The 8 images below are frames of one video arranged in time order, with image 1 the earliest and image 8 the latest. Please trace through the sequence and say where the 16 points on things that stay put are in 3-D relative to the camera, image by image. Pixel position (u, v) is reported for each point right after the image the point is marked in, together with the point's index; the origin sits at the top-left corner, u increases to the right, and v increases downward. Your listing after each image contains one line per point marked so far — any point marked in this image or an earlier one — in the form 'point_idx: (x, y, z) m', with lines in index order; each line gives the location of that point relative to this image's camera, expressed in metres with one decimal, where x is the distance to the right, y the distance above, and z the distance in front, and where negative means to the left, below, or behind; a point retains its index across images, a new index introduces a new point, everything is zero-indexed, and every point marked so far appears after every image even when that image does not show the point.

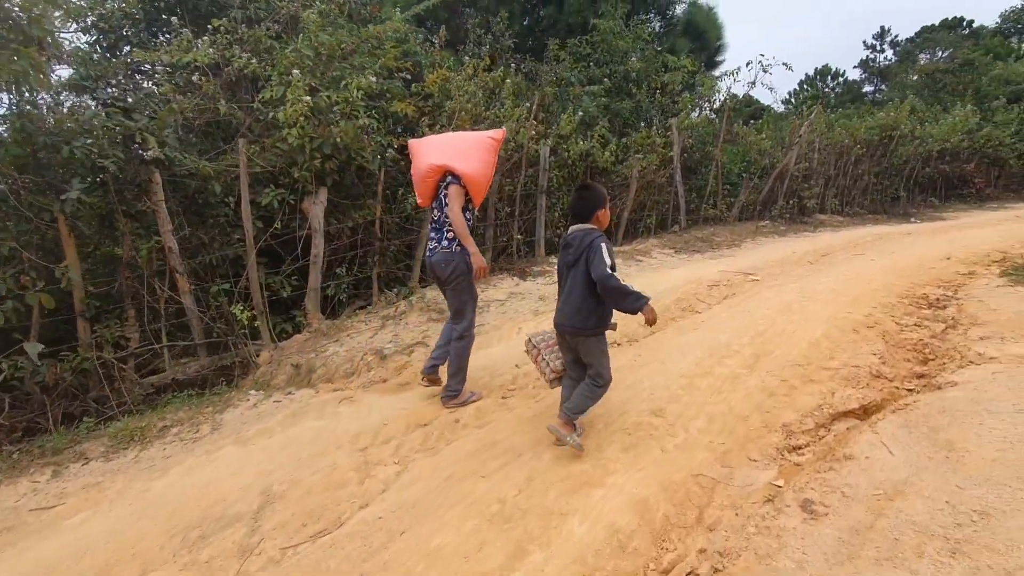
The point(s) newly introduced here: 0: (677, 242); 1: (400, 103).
0: (+2.5, +0.7, +8.0) m
1: (-1.3, +2.1, +5.9) m
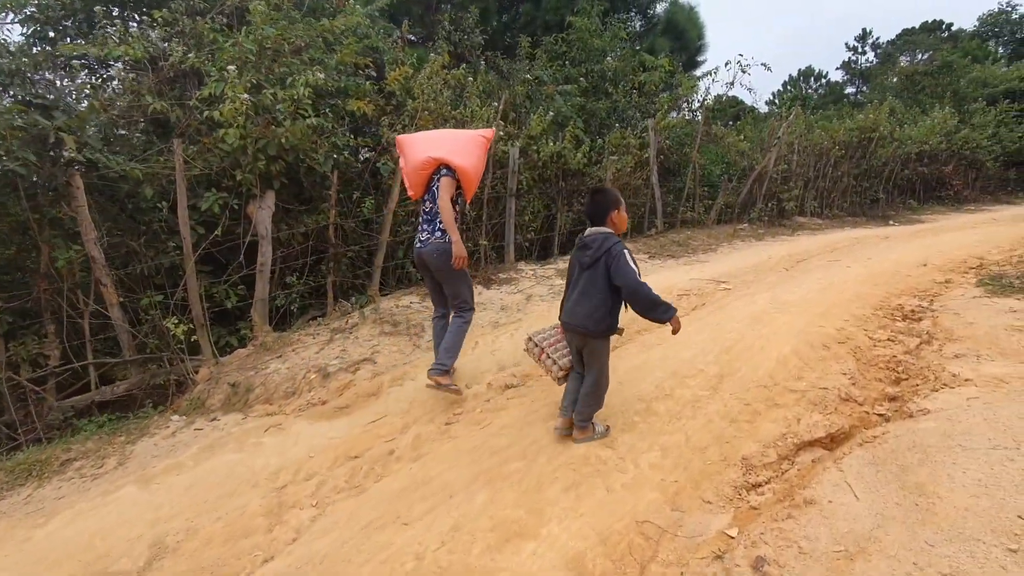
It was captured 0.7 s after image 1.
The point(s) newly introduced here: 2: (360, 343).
0: (+2.1, +0.6, +7.8) m
1: (-1.7, +2.0, +5.6) m
2: (-1.3, -0.5, +4.5) m
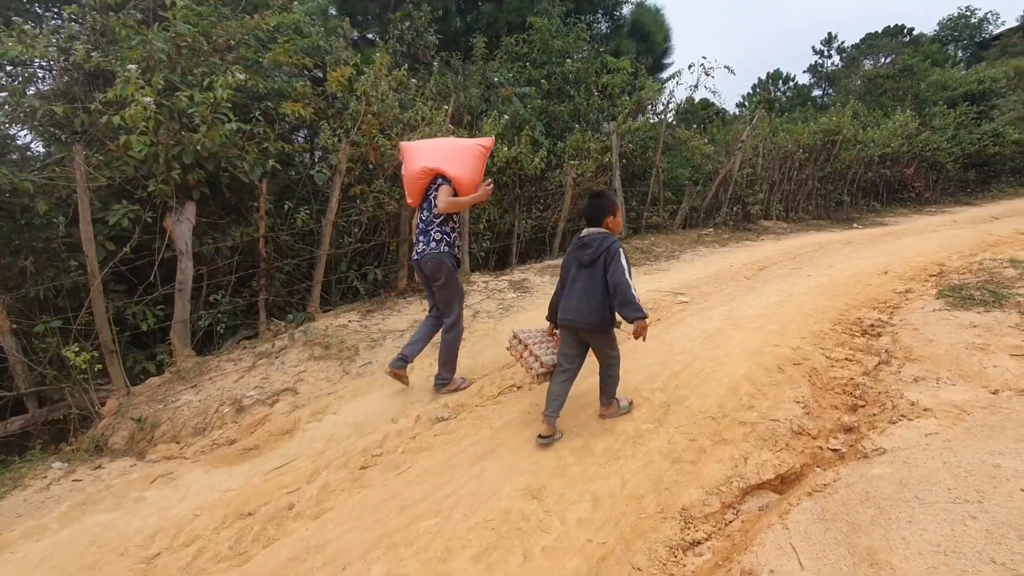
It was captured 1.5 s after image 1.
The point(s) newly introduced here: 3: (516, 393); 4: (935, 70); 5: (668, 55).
0: (+1.5, +0.5, +7.5) m
1: (-2.2, +1.8, +5.2) m
2: (-1.8, -0.6, +4.1) m
3: (0.0, -0.7, +3.5) m
4: (+14.6, +7.5, +17.9) m
5: (+4.3, +6.4, +14.2) m
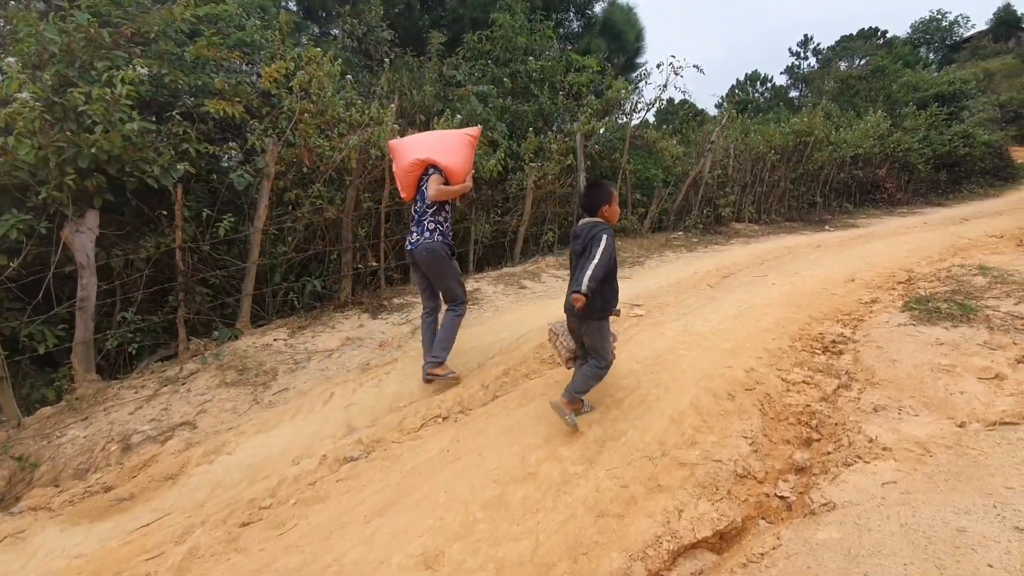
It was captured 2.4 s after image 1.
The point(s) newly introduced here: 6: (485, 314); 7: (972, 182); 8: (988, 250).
0: (+0.9, +0.4, +7.2) m
1: (-2.8, +1.7, +4.7) m
2: (-2.3, -0.8, +3.7) m
3: (-0.4, -0.8, +3.1) m
4: (+13.7, +7.5, +18.0) m
5: (+3.4, +6.3, +14.0) m
6: (-0.3, -0.2, +5.0) m
7: (+14.3, +3.3, +16.2) m
8: (+6.6, +0.5, +7.2) m
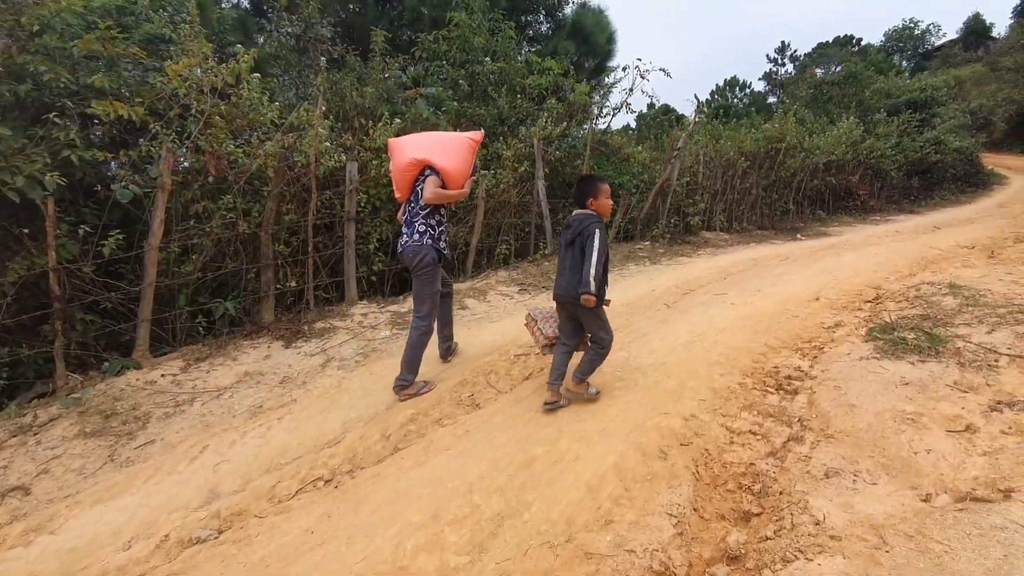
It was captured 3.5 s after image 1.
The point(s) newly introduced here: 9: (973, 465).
0: (+0.2, +0.2, +6.7) m
1: (-3.3, +1.5, +4.2) m
2: (-2.8, -1.0, +3.1) m
3: (-1.0, -1.0, +2.6) m
4: (+12.6, +7.3, +17.9) m
5: (+2.6, +6.0, +13.6) m
6: (-0.8, -0.4, +4.5) m
7: (+13.3, +3.1, +16.1) m
8: (+5.9, +0.3, +6.9) m
9: (+2.0, -0.8, +2.2) m
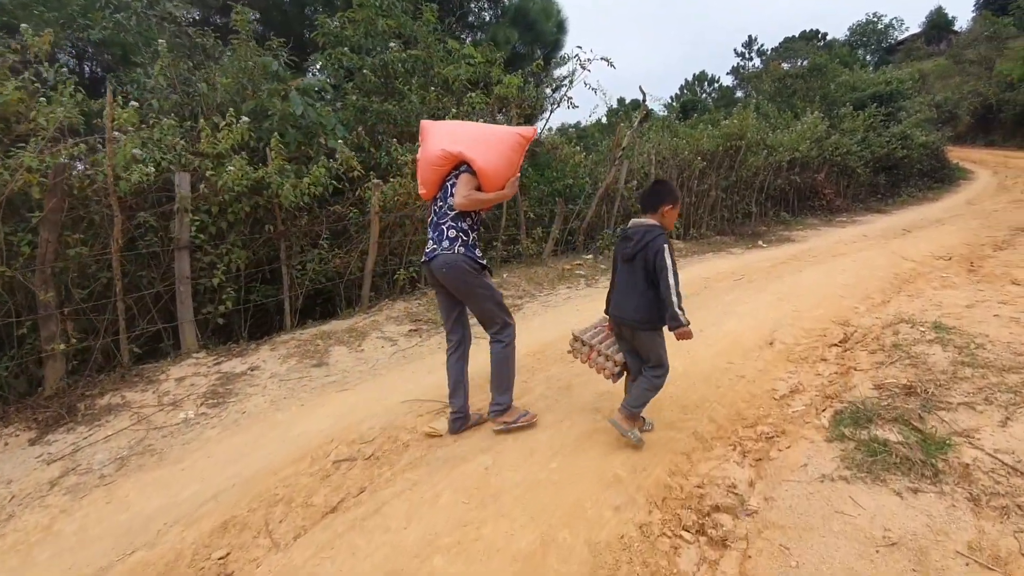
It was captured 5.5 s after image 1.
0: (-0.9, -0.2, +5.5) m
1: (-4.3, +1.0, +2.8) m
2: (-3.7, -1.4, +1.8) m
3: (-1.8, -1.4, +1.3) m
4: (+11.0, +7.2, +17.2) m
5: (+1.1, +5.8, +12.5) m
6: (-1.8, -0.9, +3.2) m
7: (+11.8, +3.0, +15.4) m
8: (+4.8, +0.1, +5.9) m
9: (+1.1, -1.1, +1.1) m
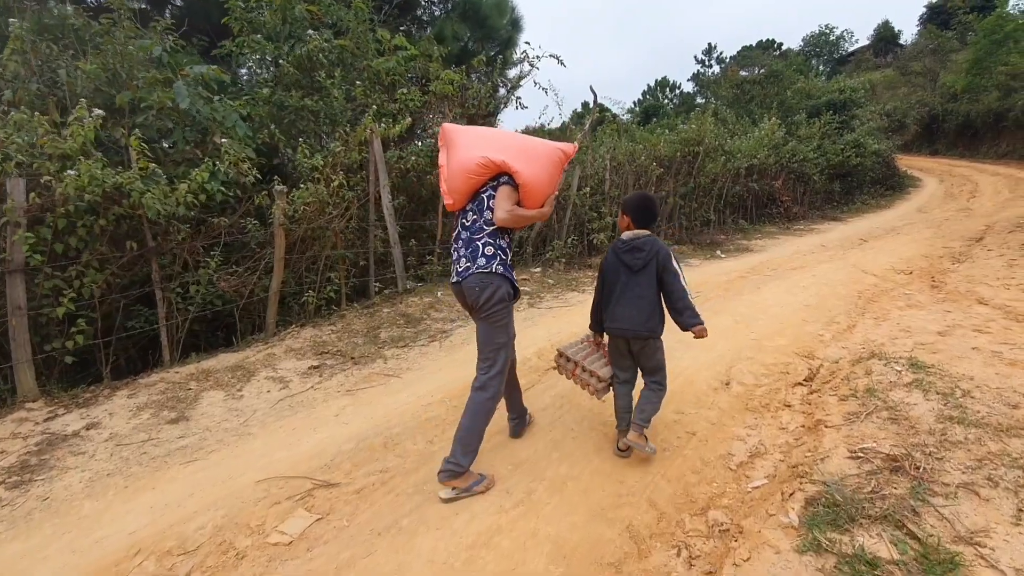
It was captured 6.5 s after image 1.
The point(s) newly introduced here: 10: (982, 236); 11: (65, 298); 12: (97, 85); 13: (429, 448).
0: (-1.5, -0.4, +4.7) m
1: (-4.8, +0.8, +1.8) m
2: (-4.1, -1.6, +0.8) m
3: (-2.2, -1.6, +0.5) m
4: (+9.5, +7.0, +17.2) m
5: (-0.1, +5.5, +11.8) m
6: (-2.3, -1.1, +2.4) m
7: (+10.5, +2.8, +15.5) m
8: (+4.1, -0.1, +5.5) m
9: (+0.7, -1.3, +0.5) m
10: (+8.8, +1.0, +9.7) m
11: (-3.2, -0.1, +3.8) m
12: (-3.6, +1.8, +4.5) m
13: (-0.4, -0.9, +2.9) m
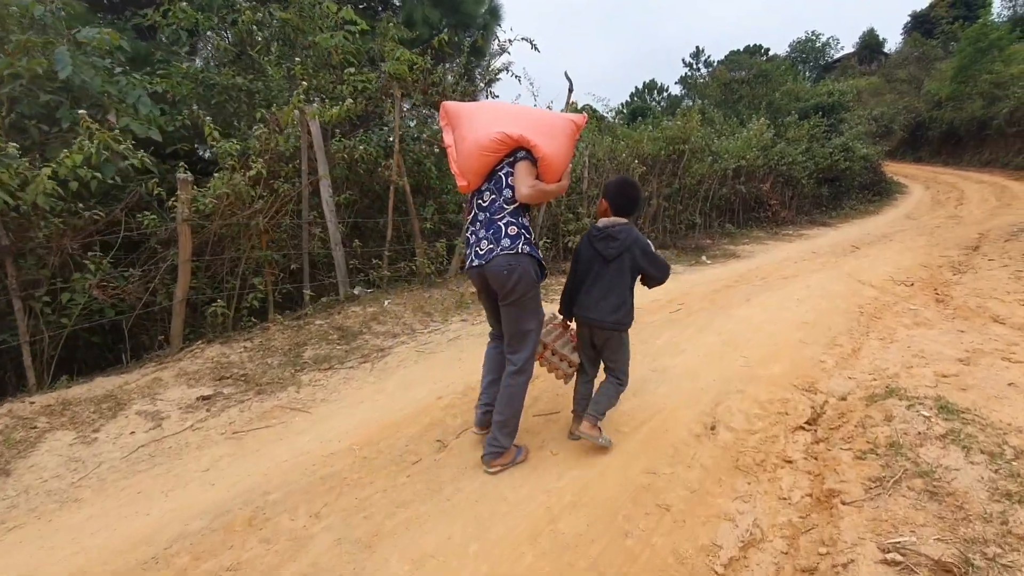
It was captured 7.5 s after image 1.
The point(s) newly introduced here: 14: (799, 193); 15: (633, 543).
0: (-1.9, -0.5, +4.0) m
1: (-5.1, +0.8, +1.0) m
2: (-4.4, -1.7, 0.0) m
3: (-2.6, -1.7, -0.3) m
4: (+8.9, +6.7, +16.7) m
5: (-0.6, +5.4, +11.1) m
6: (-2.7, -1.1, +1.6) m
7: (+9.8, +2.6, +15.0) m
8: (+3.7, -0.3, +4.9) m
9: (+0.4, -1.4, -0.2) m
10: (+8.2, +0.8, +9.2) m
11: (-3.6, -0.1, +3.0) m
12: (-3.9, +1.7, +3.7) m
13: (-0.8, -0.9, +2.1) m
14: (+7.3, +2.4, +13.3) m
15: (+0.5, -0.9, +2.0) m
